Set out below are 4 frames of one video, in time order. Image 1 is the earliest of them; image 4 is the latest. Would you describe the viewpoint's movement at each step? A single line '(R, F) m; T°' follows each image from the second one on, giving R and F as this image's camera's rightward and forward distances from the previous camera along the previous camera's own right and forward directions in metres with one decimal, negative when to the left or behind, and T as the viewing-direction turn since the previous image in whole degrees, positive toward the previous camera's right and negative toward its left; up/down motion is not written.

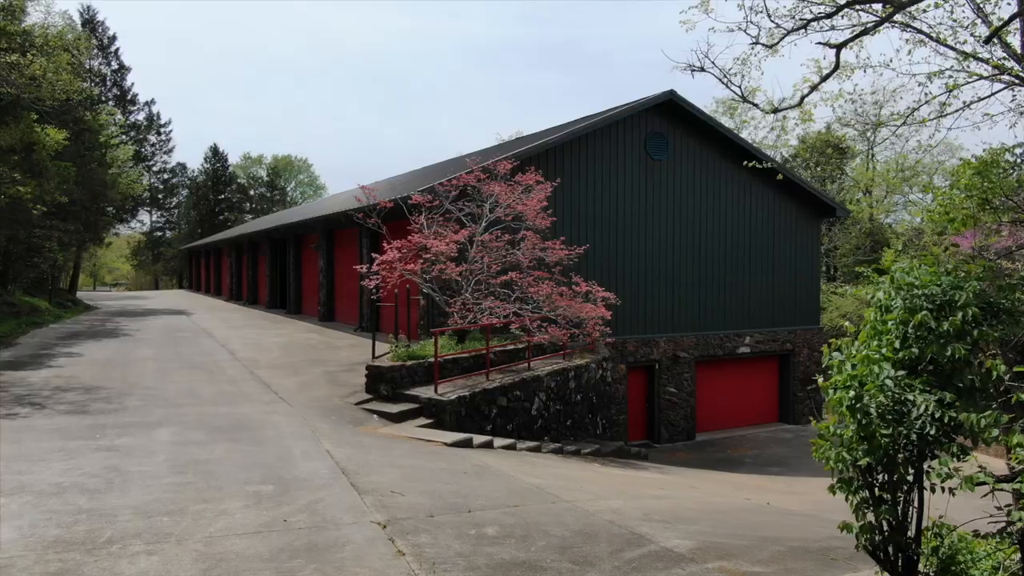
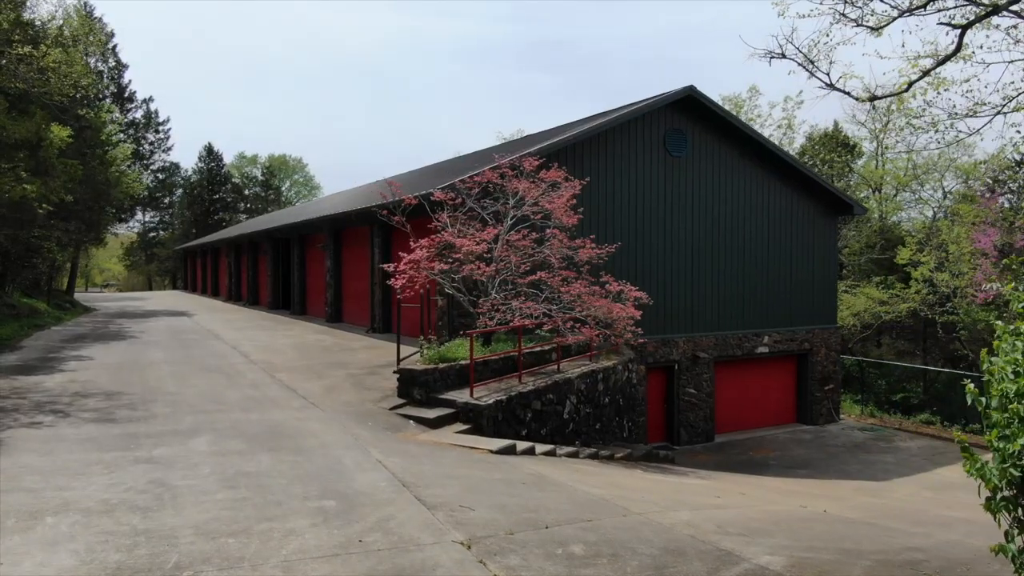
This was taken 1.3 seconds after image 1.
(-0.5, +0.3) m; +1°
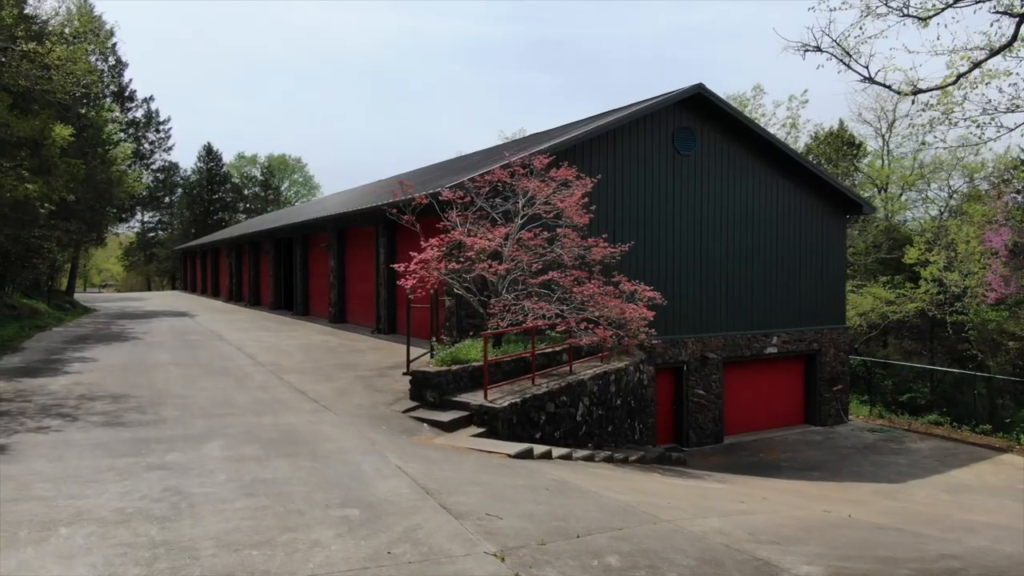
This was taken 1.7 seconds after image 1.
(-0.2, +0.1) m; 0°
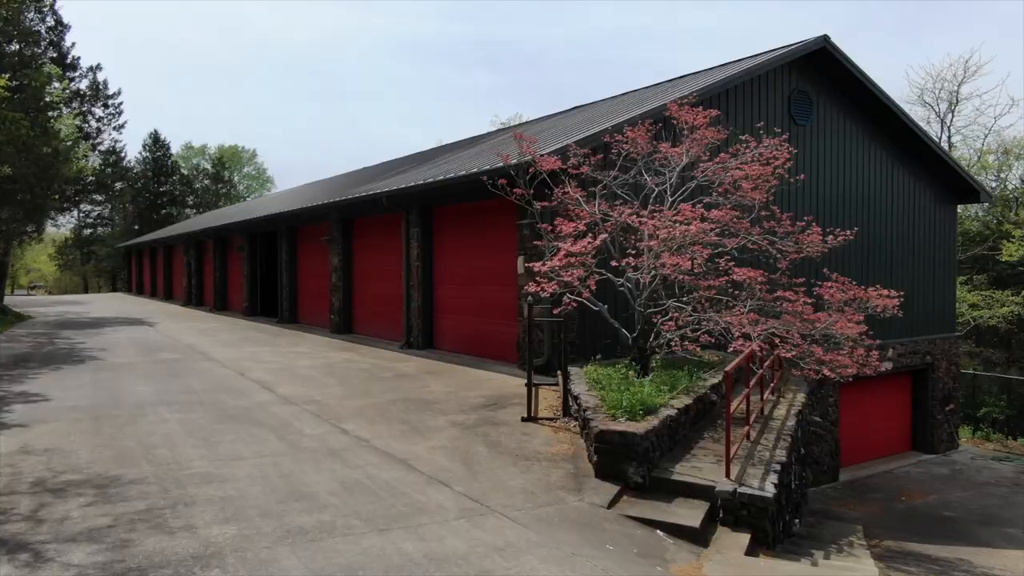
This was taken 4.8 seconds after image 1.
(-2.2, +3.2) m; +4°
